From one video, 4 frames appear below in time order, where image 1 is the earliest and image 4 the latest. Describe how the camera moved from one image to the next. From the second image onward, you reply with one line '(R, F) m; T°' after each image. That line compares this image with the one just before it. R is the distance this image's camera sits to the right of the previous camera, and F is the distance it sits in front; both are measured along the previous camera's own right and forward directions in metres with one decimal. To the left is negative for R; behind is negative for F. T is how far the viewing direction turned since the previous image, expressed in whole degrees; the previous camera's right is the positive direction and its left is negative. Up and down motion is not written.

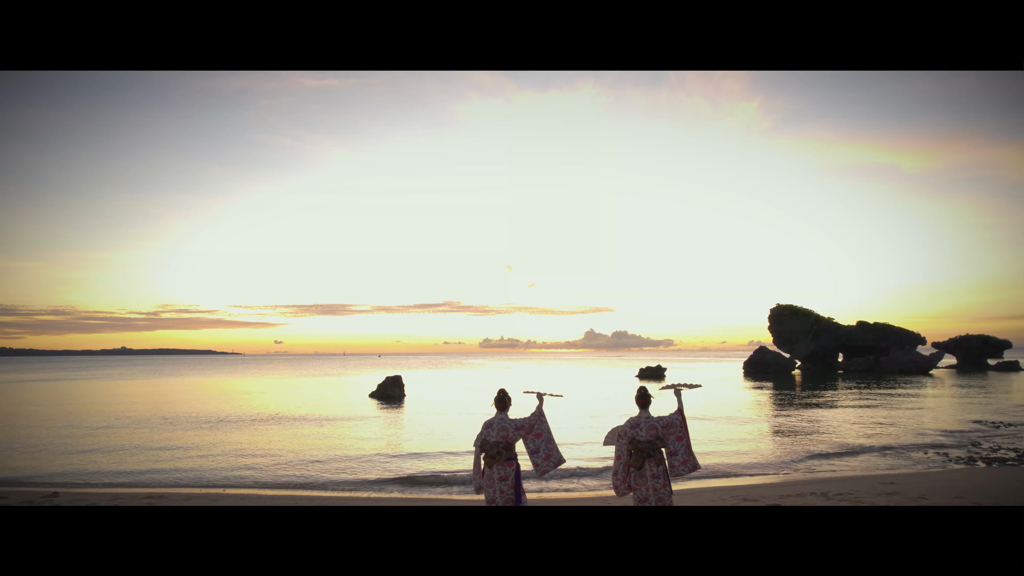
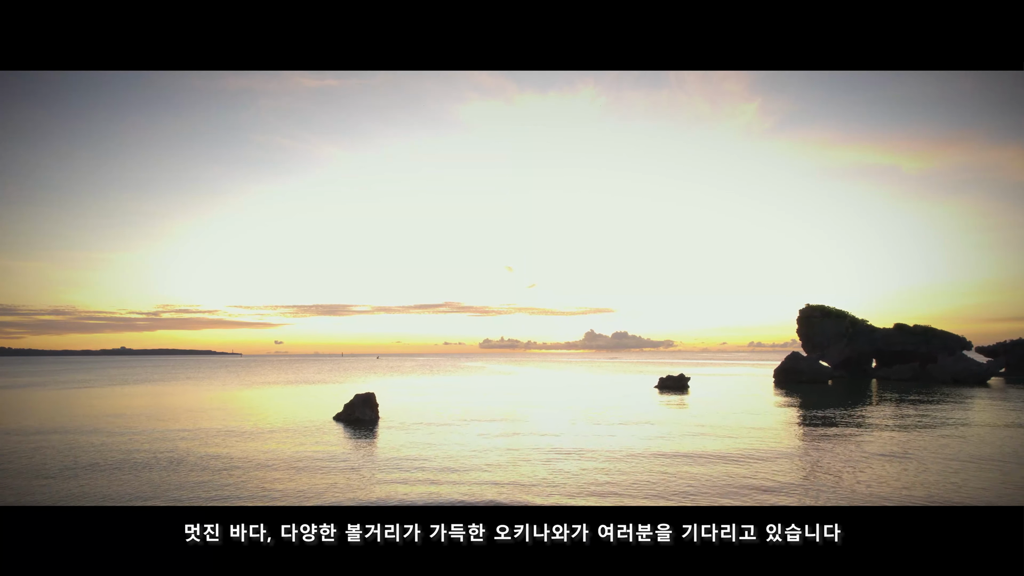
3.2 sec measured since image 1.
(-1.3, +0.9) m; 0°
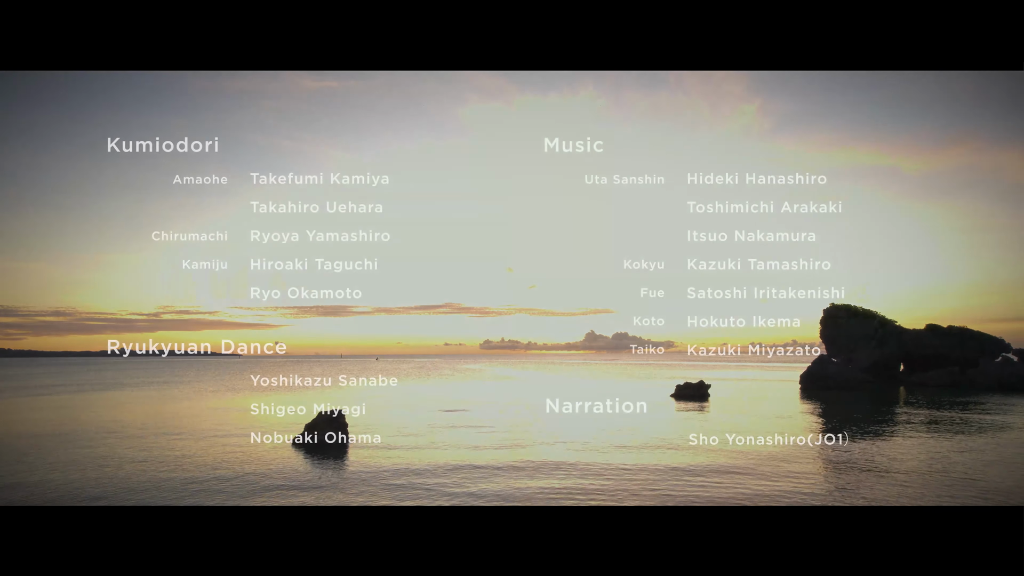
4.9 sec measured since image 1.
(-0.1, +3.4) m; 0°
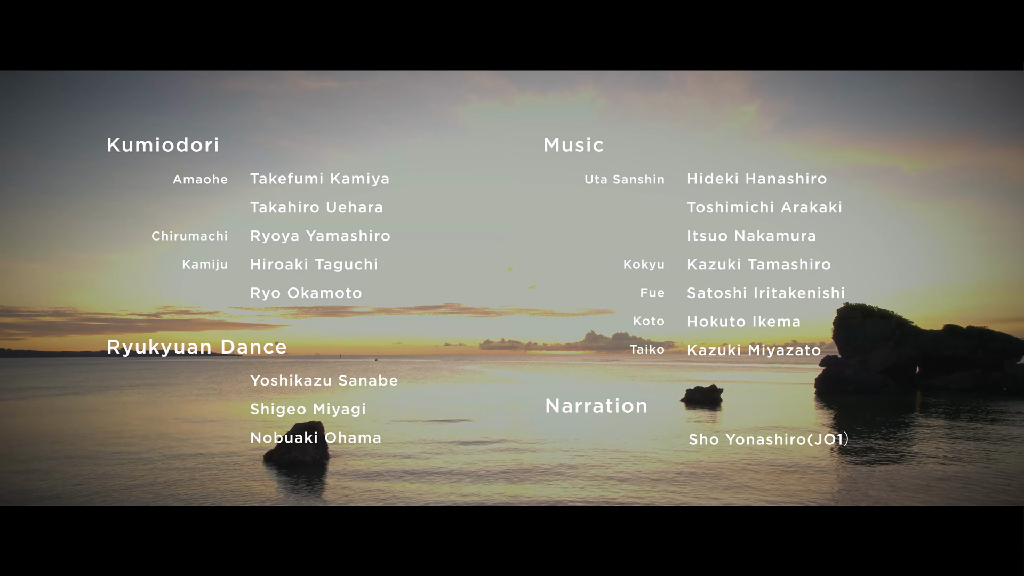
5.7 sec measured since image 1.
(0.0, +1.8) m; 0°
